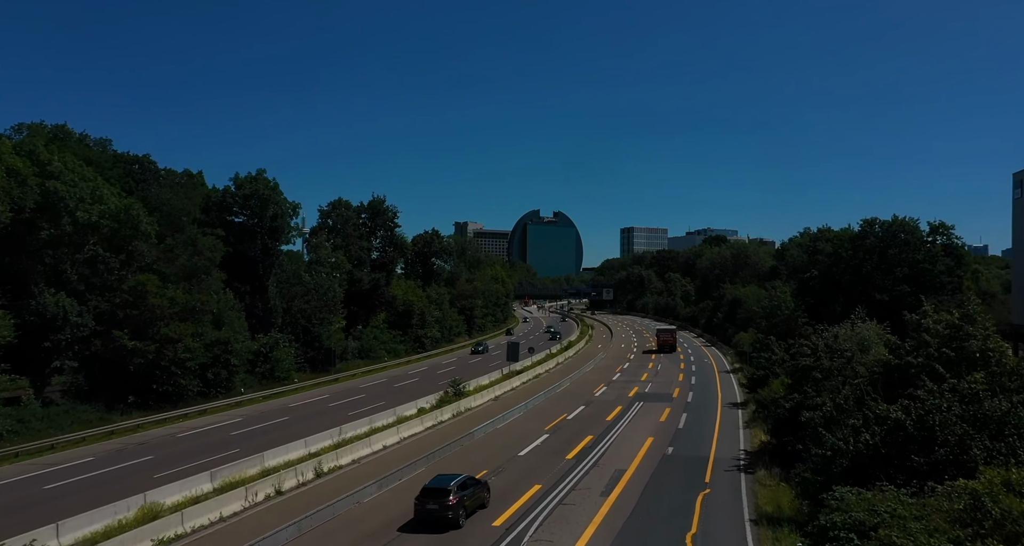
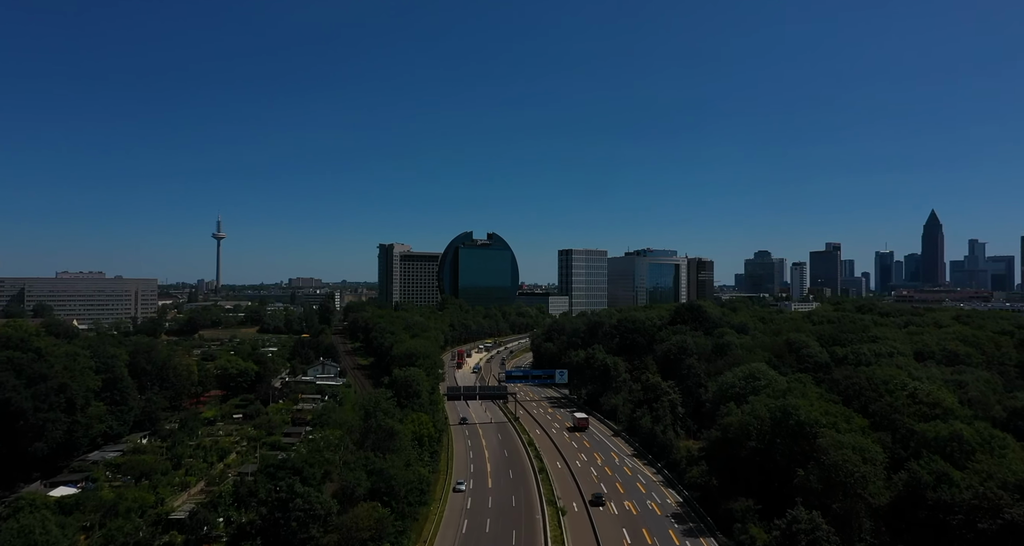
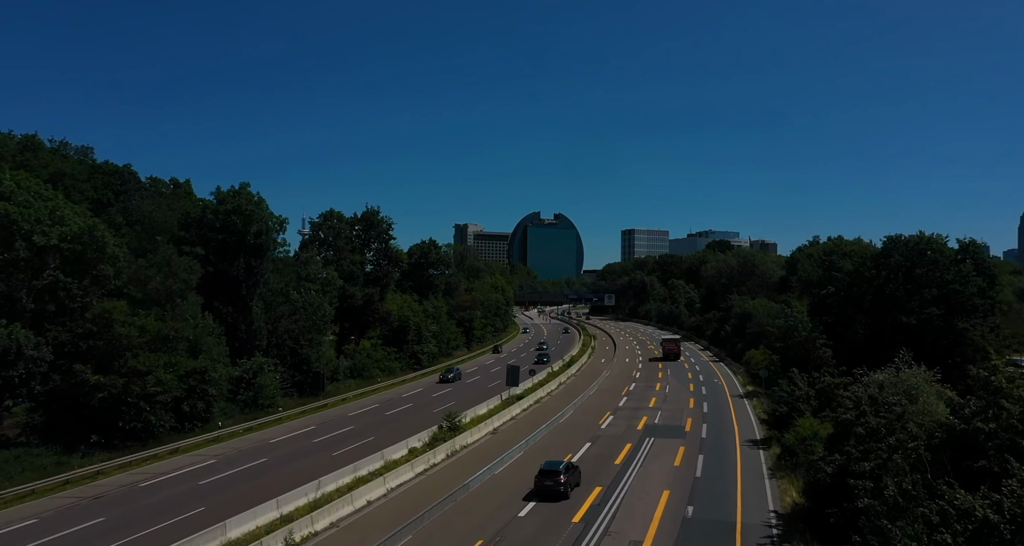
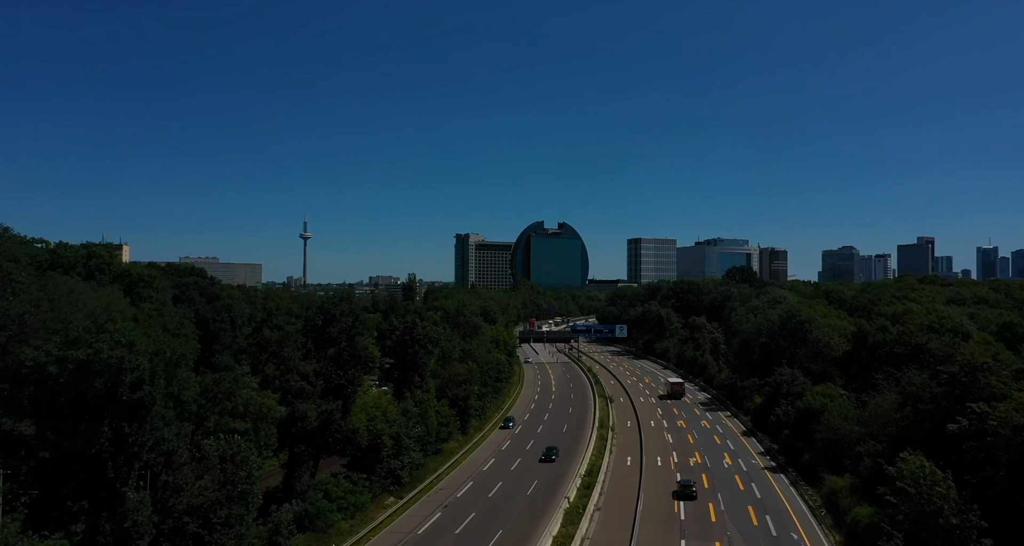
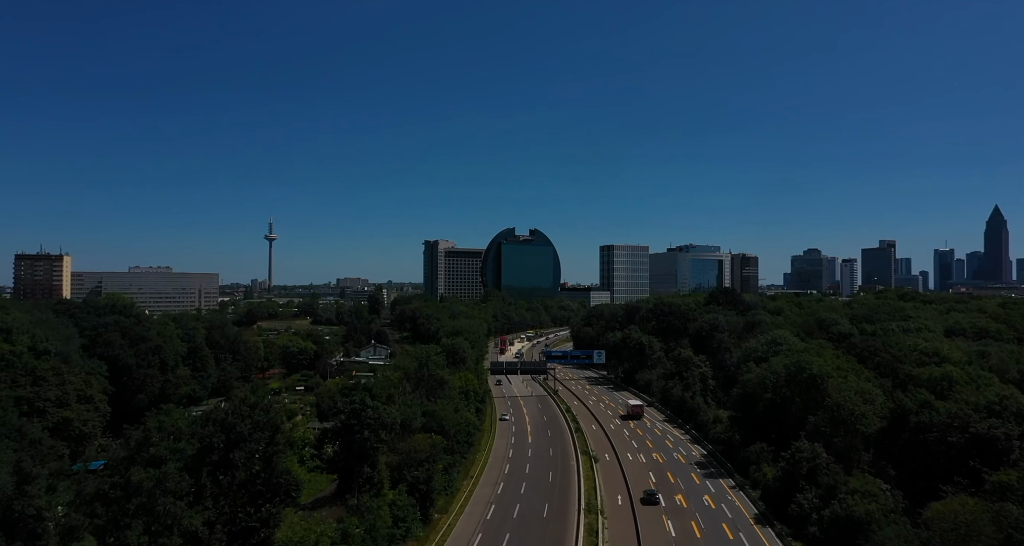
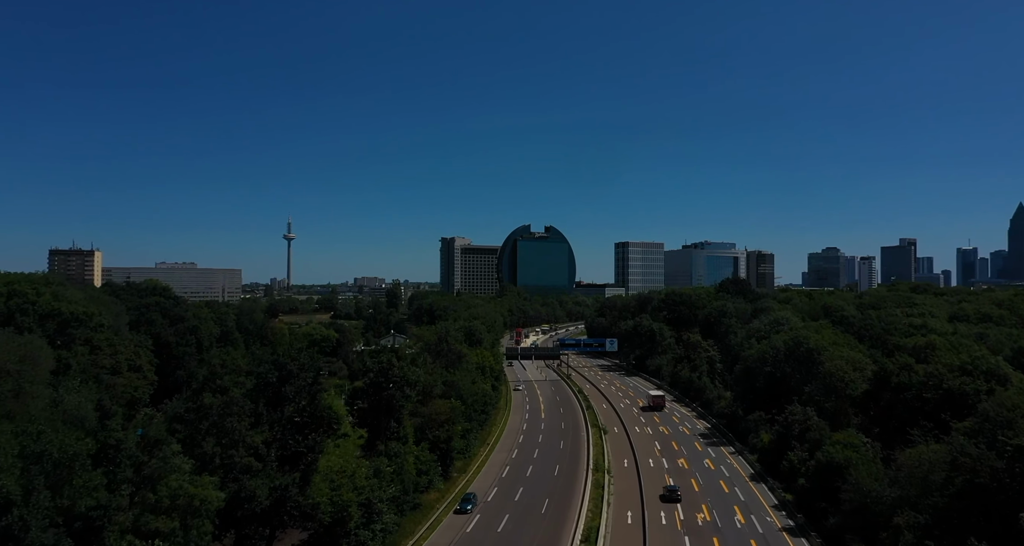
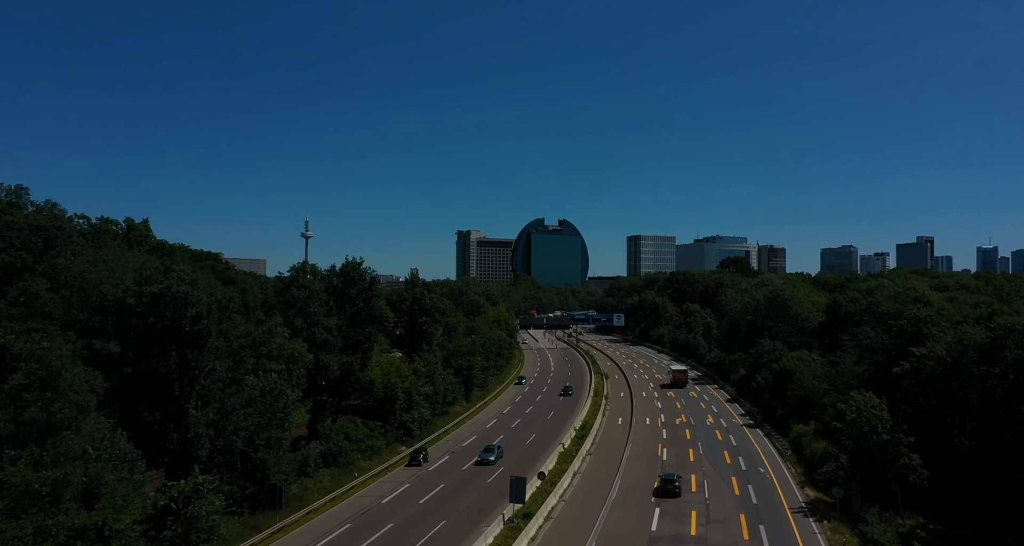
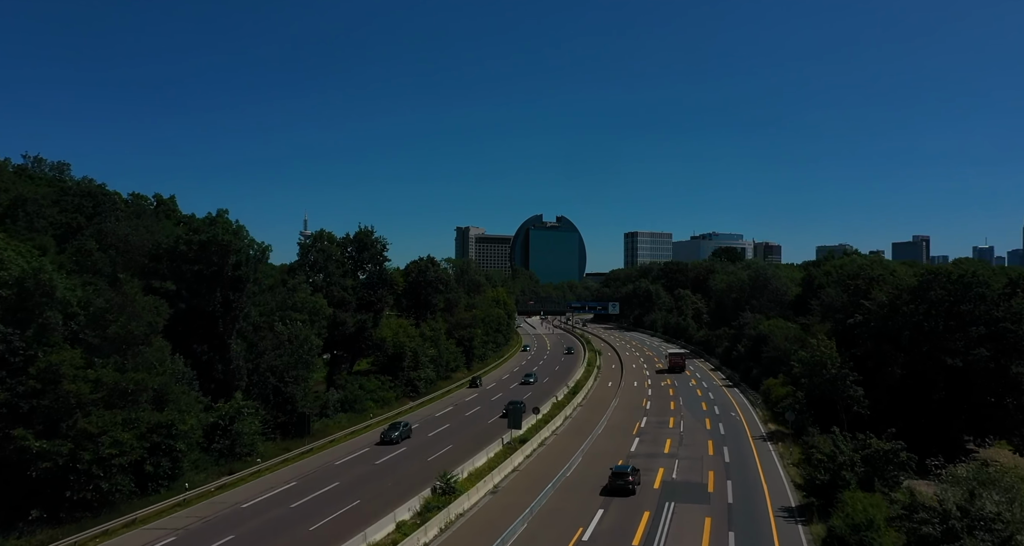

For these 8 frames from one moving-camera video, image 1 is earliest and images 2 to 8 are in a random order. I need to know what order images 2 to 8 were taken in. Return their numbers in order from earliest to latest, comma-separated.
3, 8, 7, 4, 6, 5, 2
